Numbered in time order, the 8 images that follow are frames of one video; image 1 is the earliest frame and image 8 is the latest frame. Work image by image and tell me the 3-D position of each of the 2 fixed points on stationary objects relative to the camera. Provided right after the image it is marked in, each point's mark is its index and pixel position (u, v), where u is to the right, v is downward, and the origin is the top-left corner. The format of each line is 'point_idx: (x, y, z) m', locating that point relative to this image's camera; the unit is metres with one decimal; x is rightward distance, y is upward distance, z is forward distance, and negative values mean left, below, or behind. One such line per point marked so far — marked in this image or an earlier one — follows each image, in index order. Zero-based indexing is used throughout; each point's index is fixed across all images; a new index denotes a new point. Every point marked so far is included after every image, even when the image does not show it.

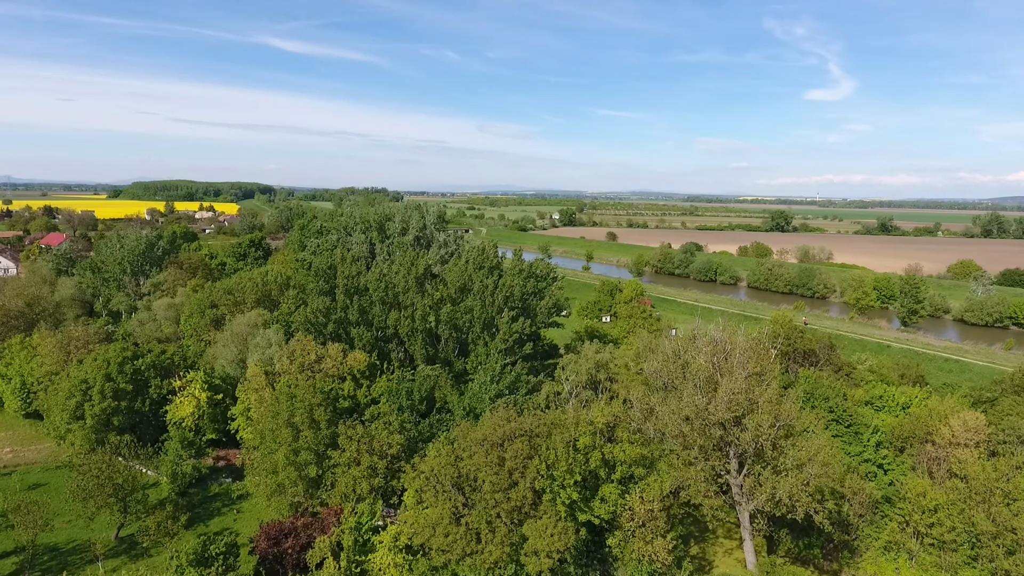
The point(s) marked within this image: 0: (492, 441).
0: (-0.6, -4.5, +18.2) m
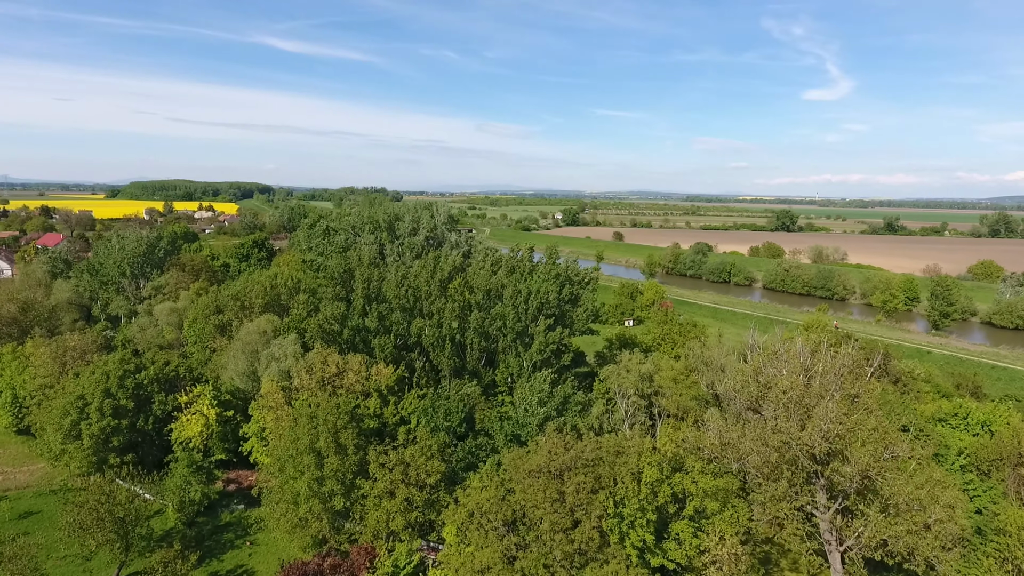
0: (+0.9, -4.7, +15.9) m
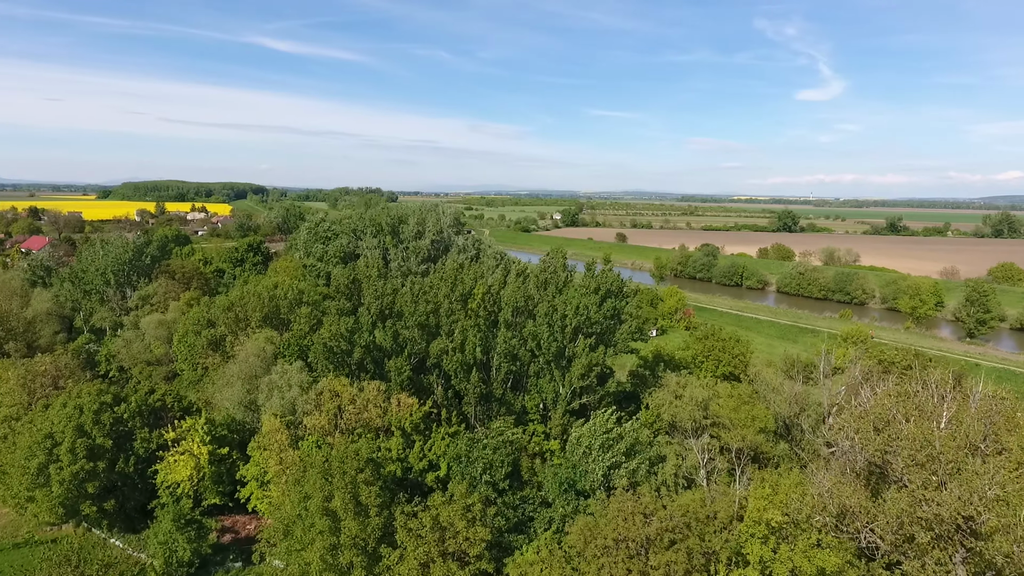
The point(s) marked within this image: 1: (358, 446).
0: (+2.3, -5.3, +12.7) m
1: (-4.2, -4.3, +16.9) m
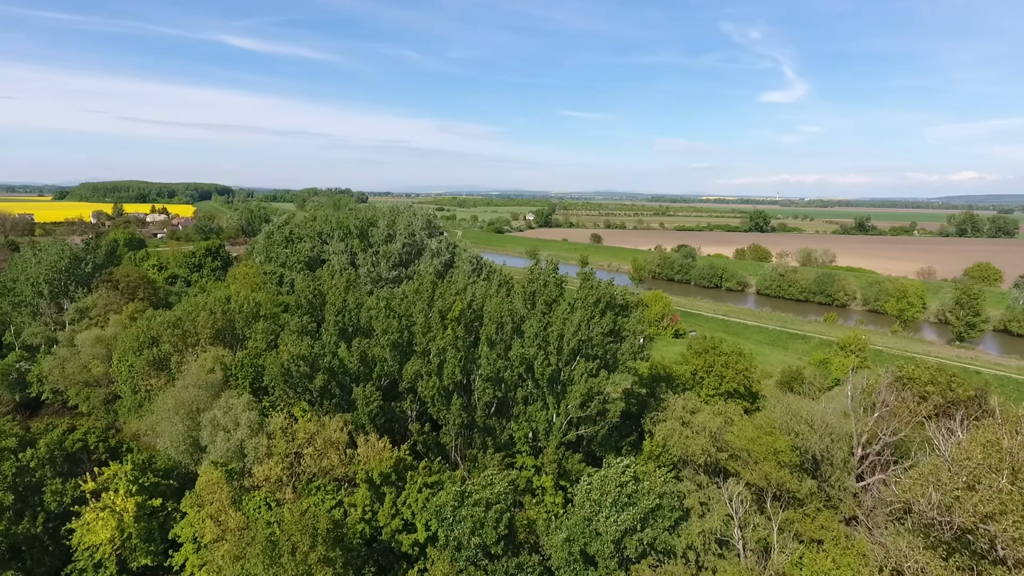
0: (+2.3, -5.7, +9.8) m
1: (-4.3, -4.8, +13.7) m
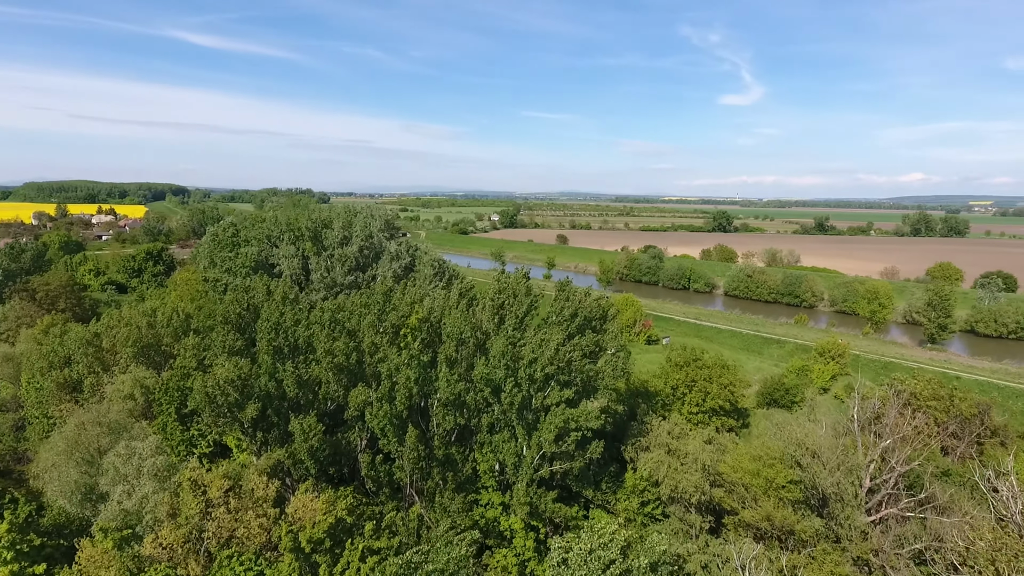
0: (+1.9, -6.0, +7.3) m
1: (-5.0, -5.2, +10.8) m
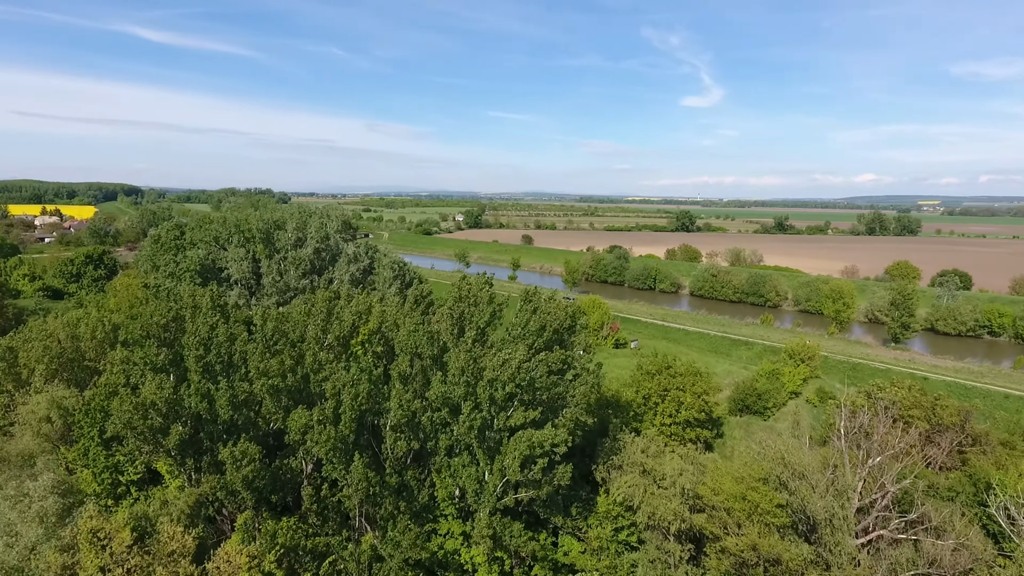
0: (+1.5, -6.2, +5.7) m
1: (-5.6, -5.4, +8.9) m
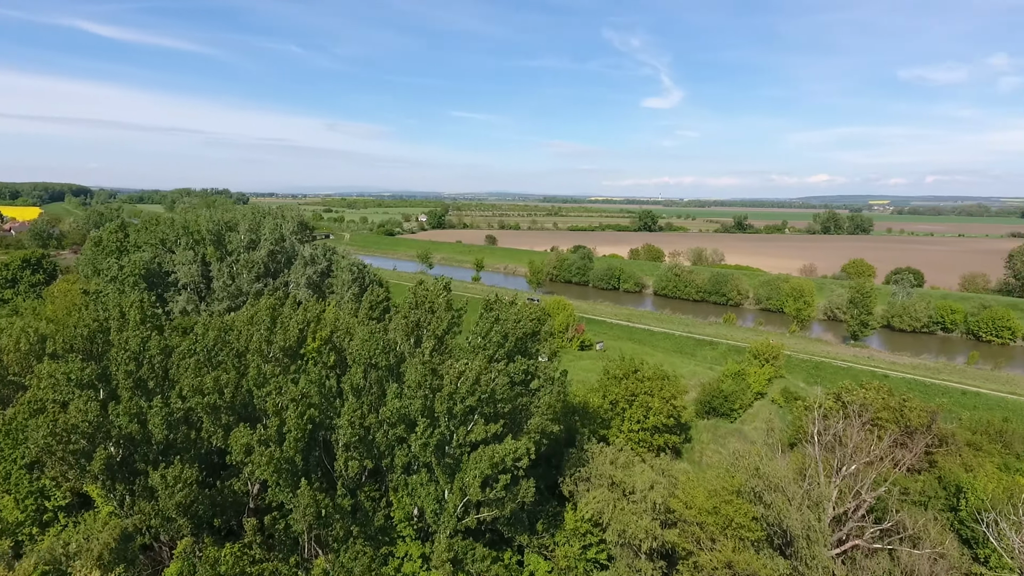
0: (+1.1, -6.3, +4.8) m
1: (-6.1, -5.6, +7.5) m
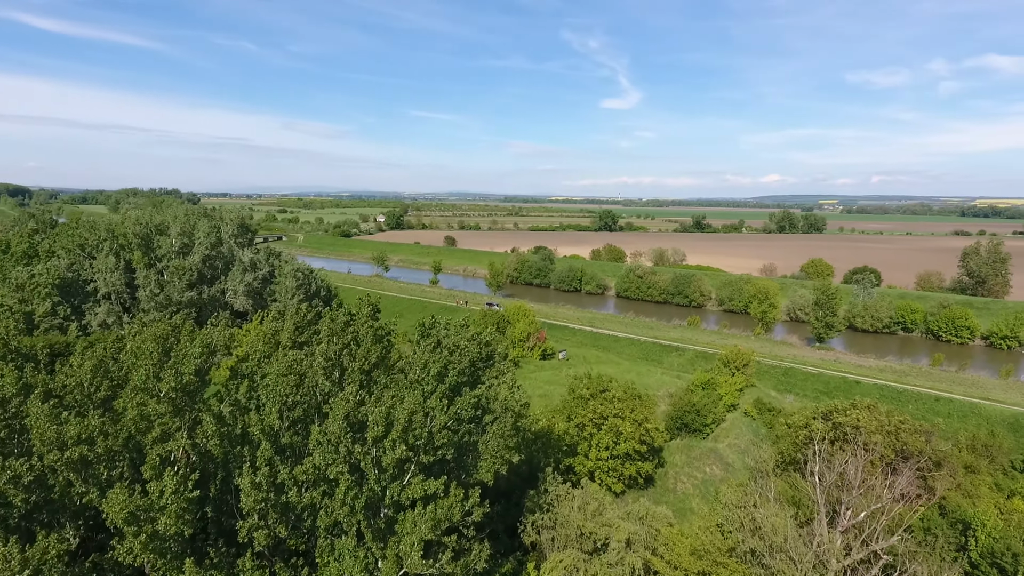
0: (+0.8, -6.7, +2.3) m
1: (-6.6, -6.0, +4.6) m
